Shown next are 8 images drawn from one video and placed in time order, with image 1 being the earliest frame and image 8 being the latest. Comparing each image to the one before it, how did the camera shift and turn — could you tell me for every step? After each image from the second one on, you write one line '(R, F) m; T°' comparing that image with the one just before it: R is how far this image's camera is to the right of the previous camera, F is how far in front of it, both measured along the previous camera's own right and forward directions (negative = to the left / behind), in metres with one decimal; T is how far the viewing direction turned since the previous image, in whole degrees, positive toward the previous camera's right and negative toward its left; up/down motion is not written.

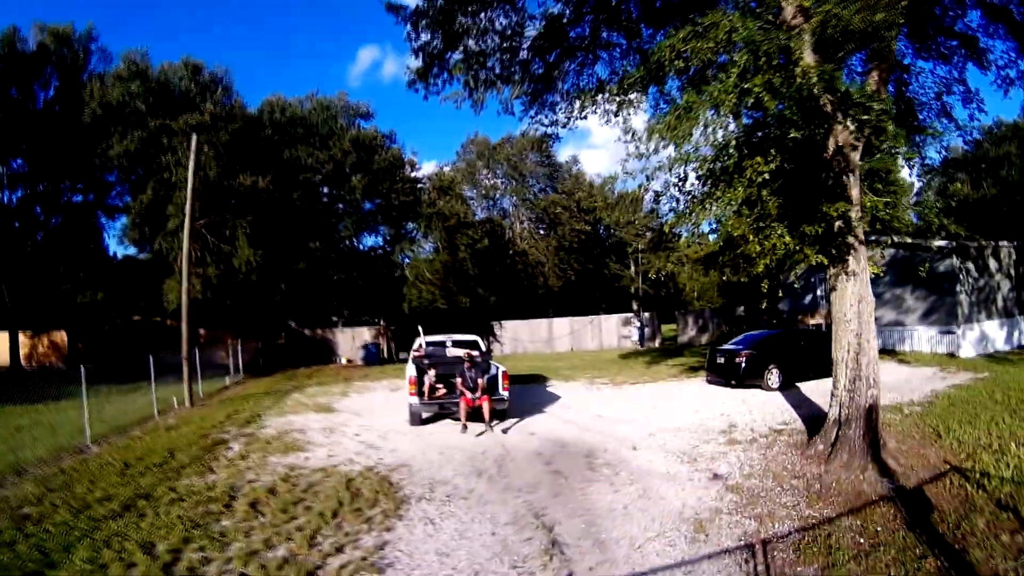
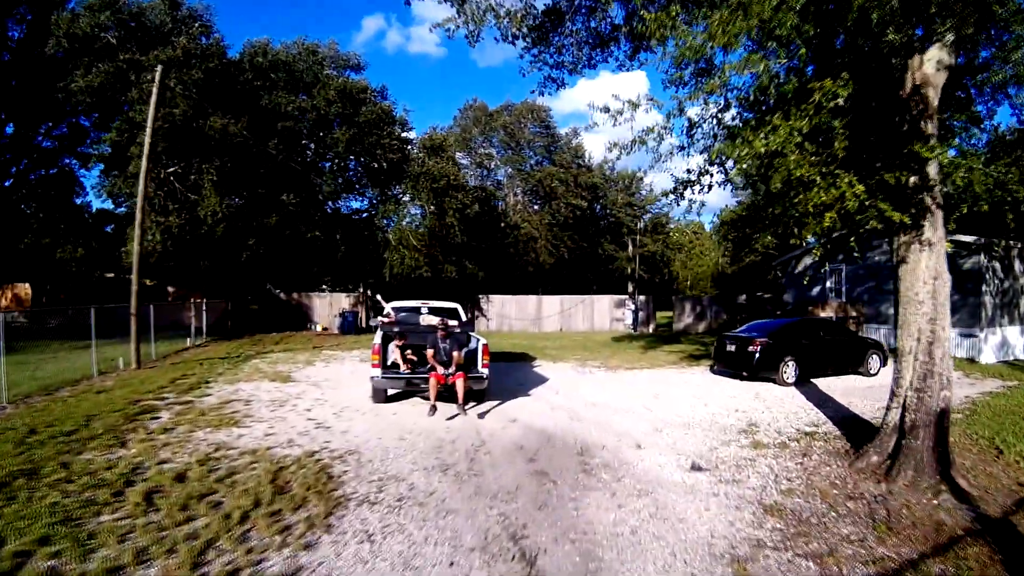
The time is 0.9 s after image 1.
(0.0, +1.8) m; +1°
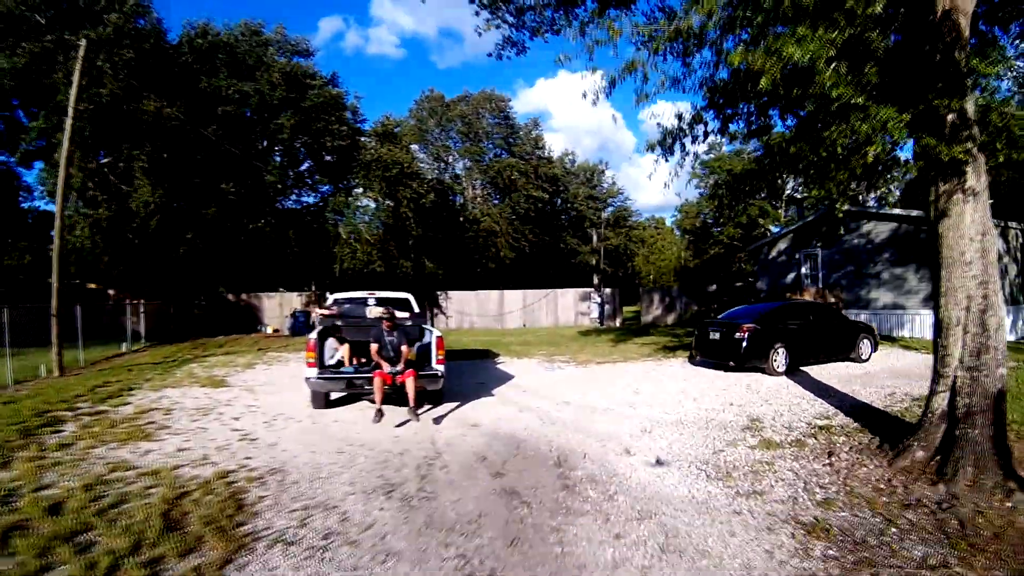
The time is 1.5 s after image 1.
(0.0, +1.3) m; +2°
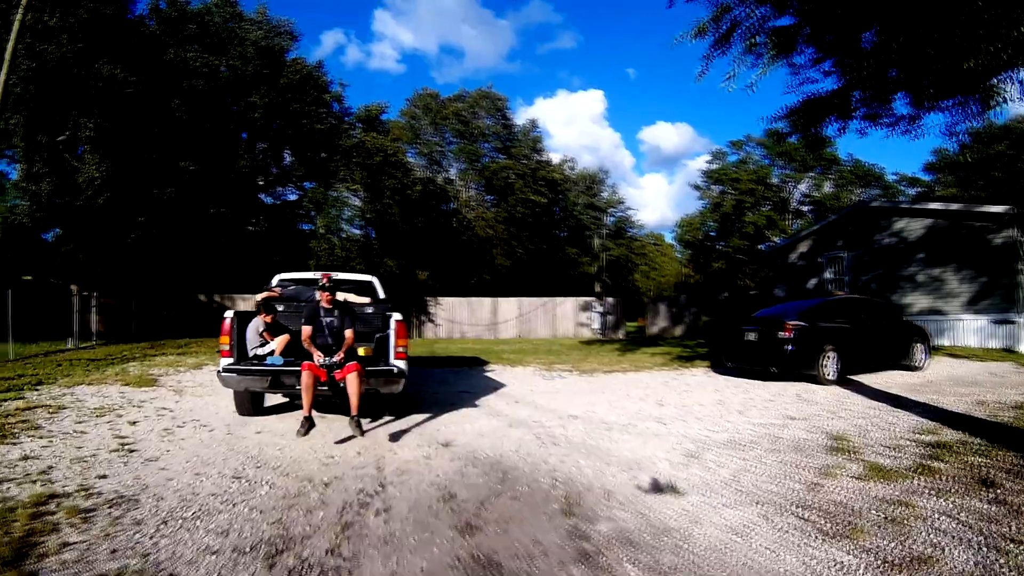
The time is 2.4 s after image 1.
(0.0, +2.1) m; 0°
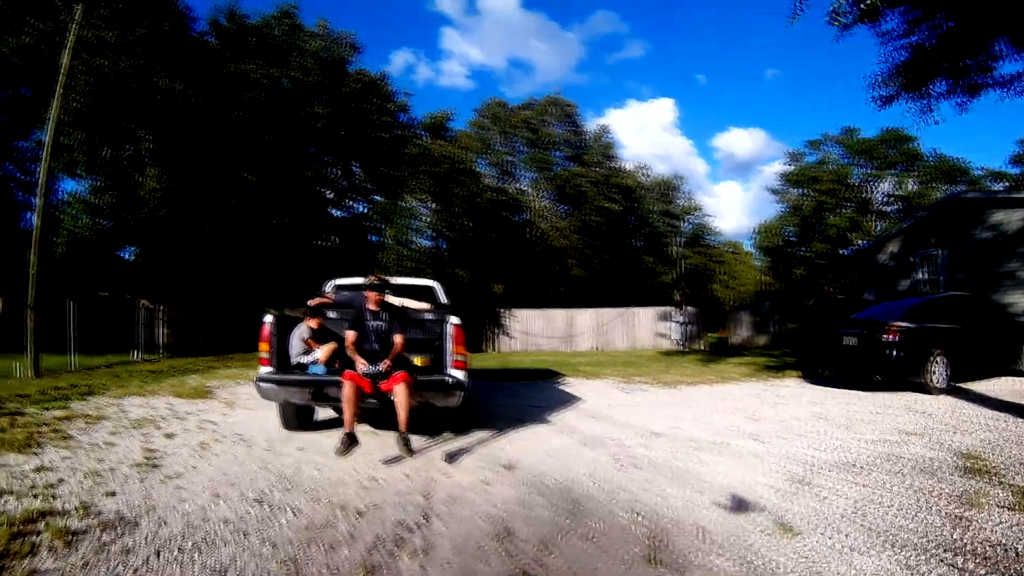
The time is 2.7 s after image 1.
(0.0, +0.7) m; -4°
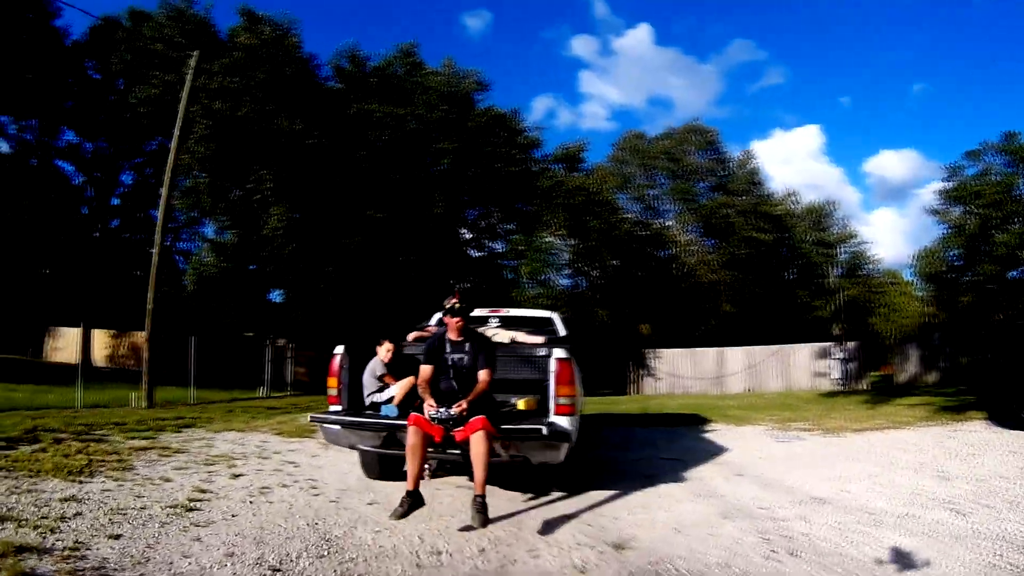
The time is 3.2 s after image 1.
(+0.1, +1.0) m; -8°
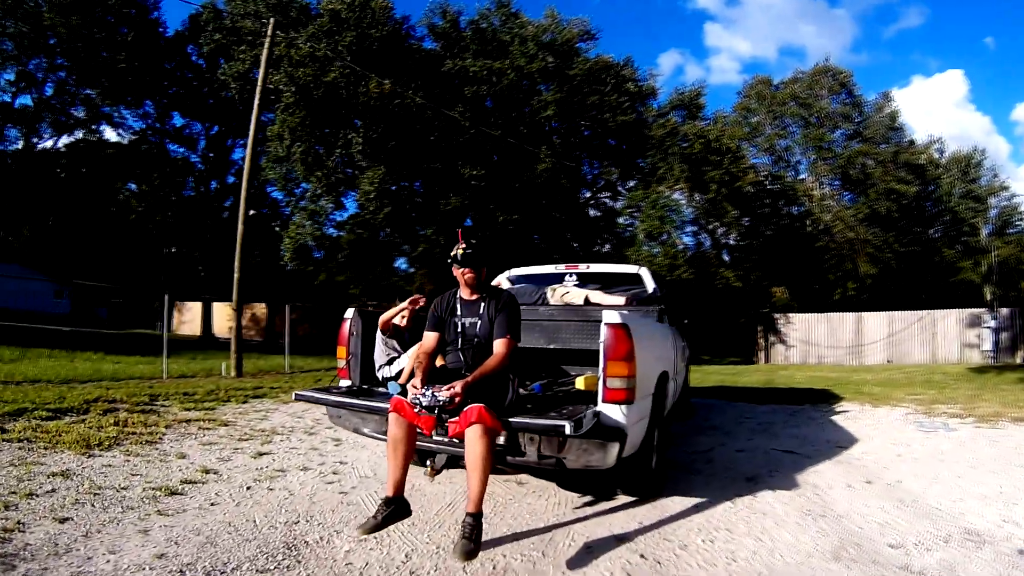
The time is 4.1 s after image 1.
(+0.3, +1.1) m; -7°
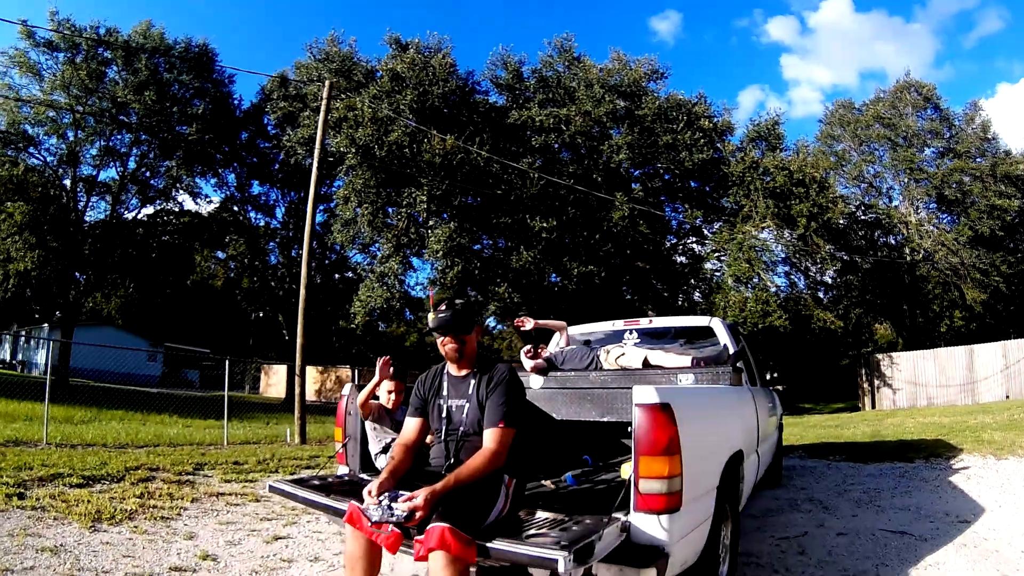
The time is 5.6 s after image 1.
(+0.2, +0.7) m; -5°
